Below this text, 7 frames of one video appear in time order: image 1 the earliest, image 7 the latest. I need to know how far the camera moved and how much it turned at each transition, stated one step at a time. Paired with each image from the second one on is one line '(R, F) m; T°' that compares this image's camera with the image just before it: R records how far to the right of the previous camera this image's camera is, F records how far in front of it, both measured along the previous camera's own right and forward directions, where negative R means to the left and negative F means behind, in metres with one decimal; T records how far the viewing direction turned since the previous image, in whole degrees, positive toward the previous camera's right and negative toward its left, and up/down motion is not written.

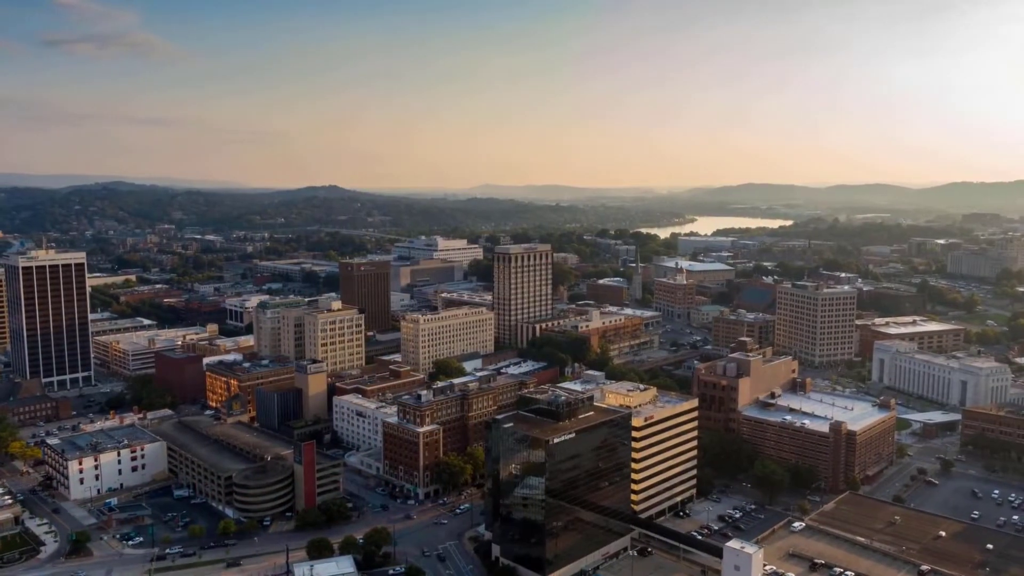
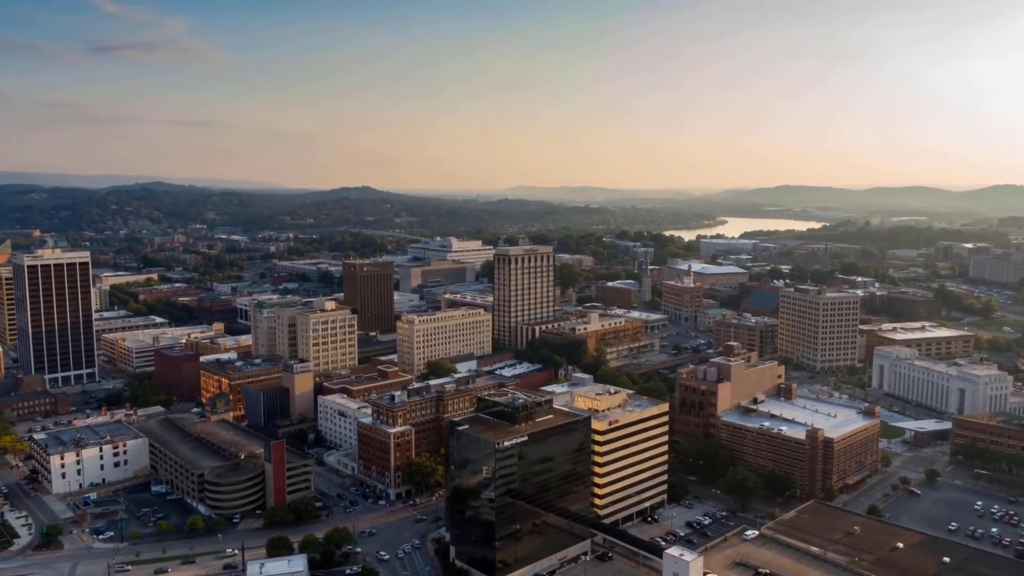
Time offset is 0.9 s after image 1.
(+3.4, +0.1) m; -2°
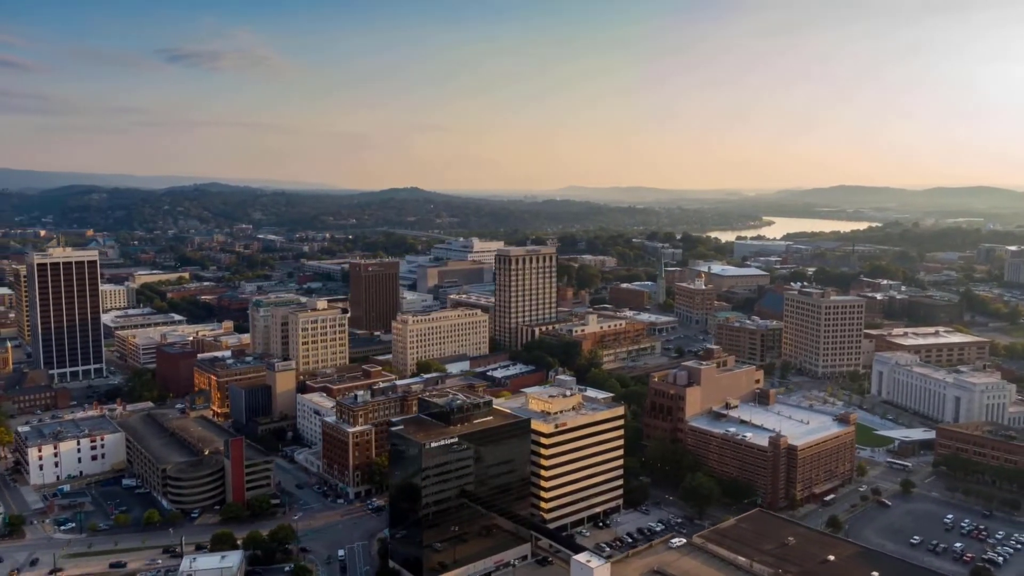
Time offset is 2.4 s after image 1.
(+5.1, +0.3) m; -4°
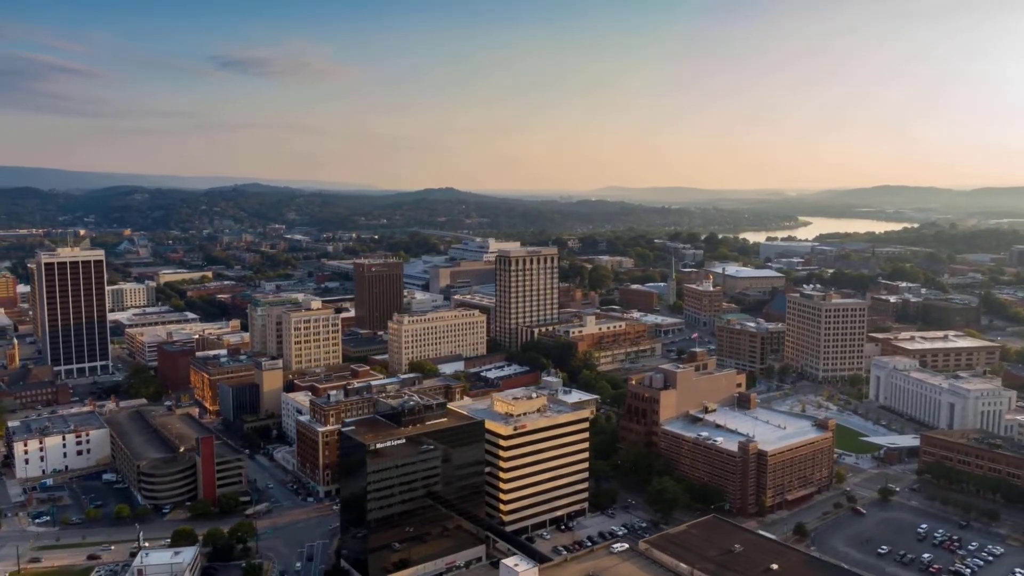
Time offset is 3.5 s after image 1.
(+3.8, +0.2) m; -3°
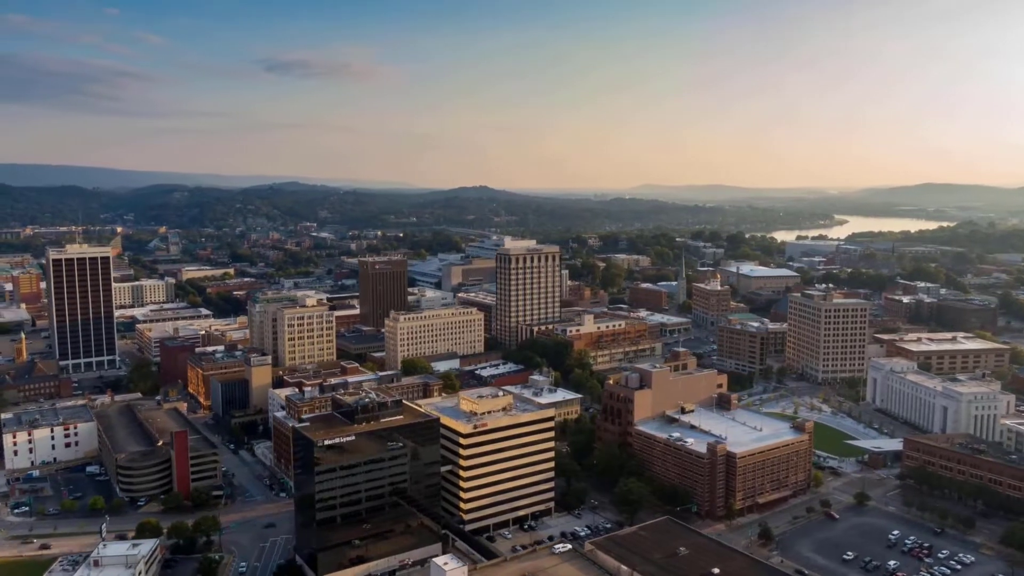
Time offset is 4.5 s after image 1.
(+3.6, +0.2) m; -3°
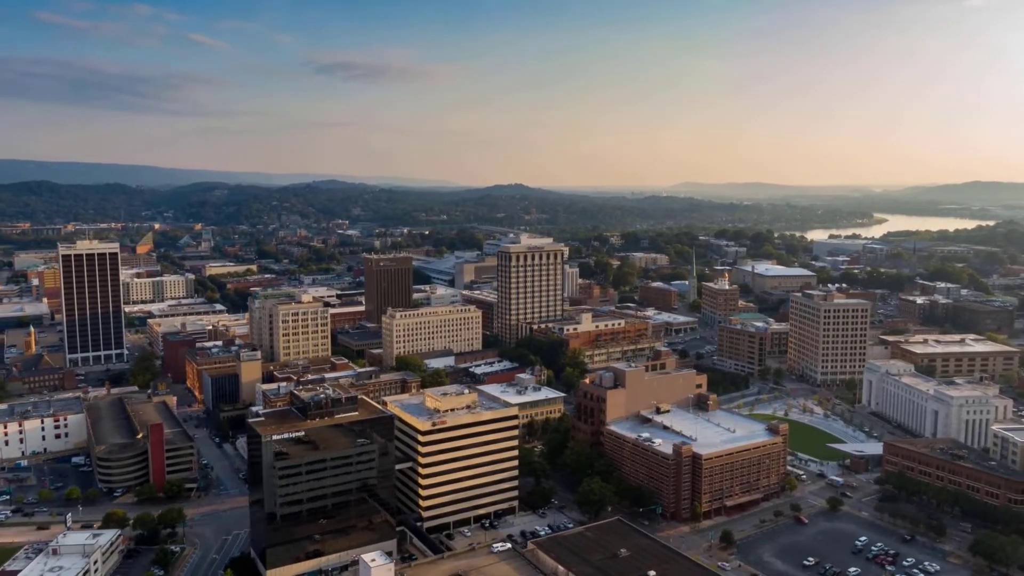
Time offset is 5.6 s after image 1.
(+3.8, +0.2) m; -3°
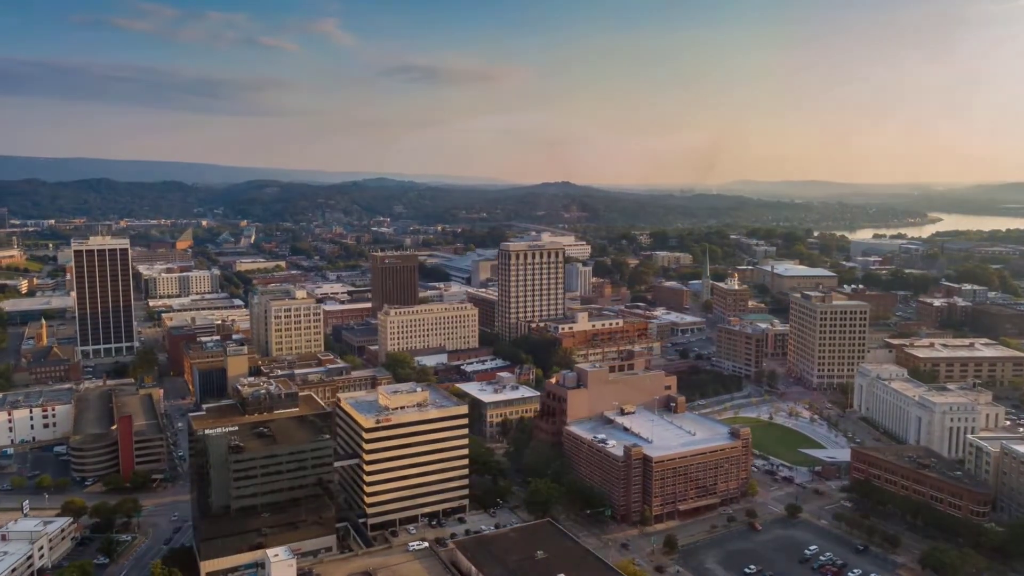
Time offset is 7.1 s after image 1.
(+5.1, +0.4) m; -4°
